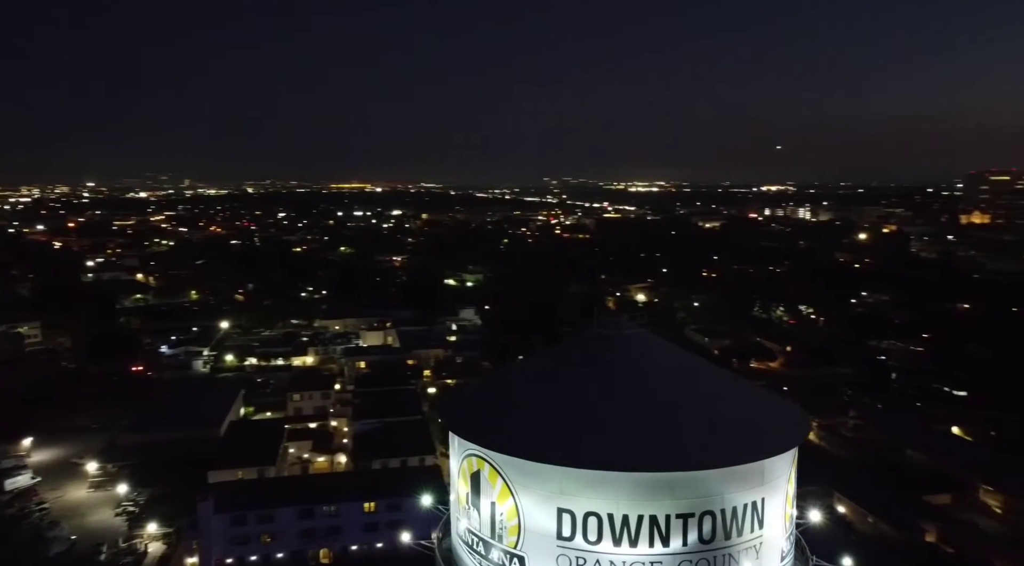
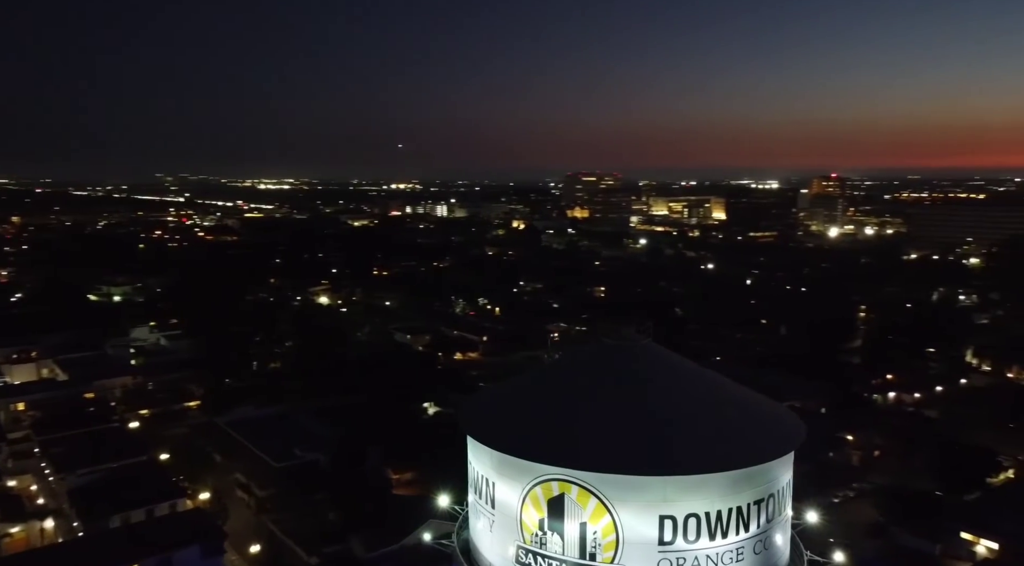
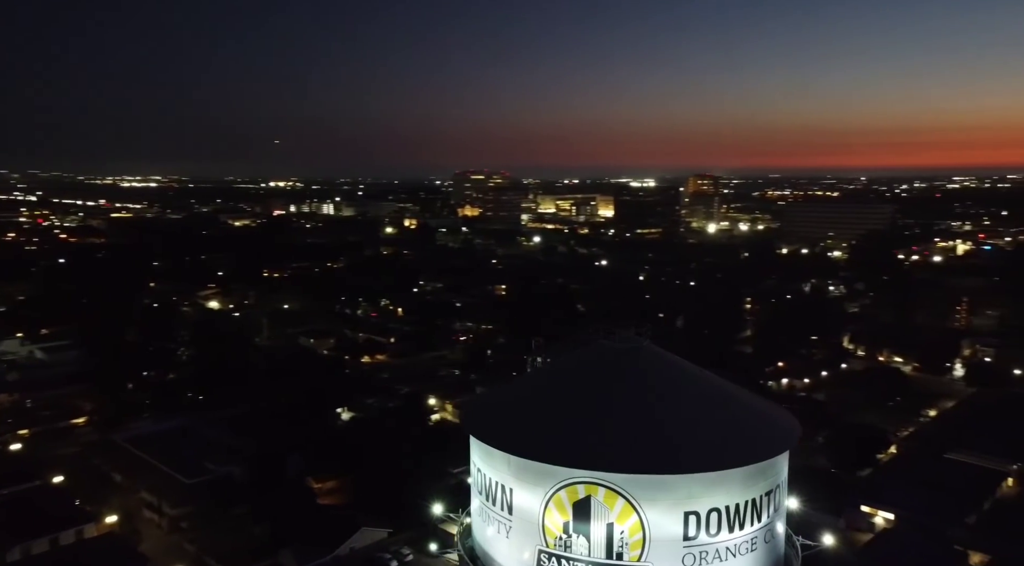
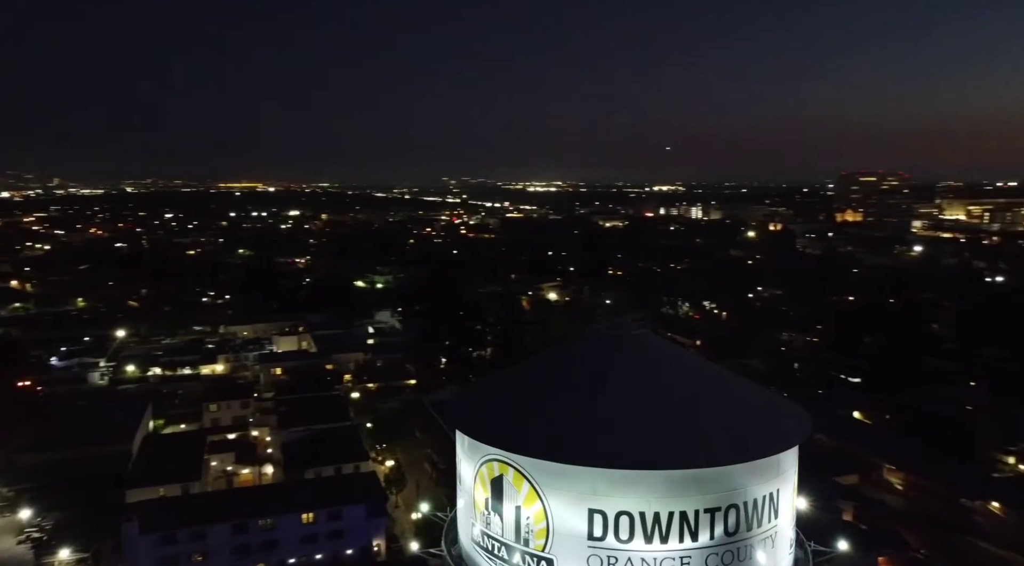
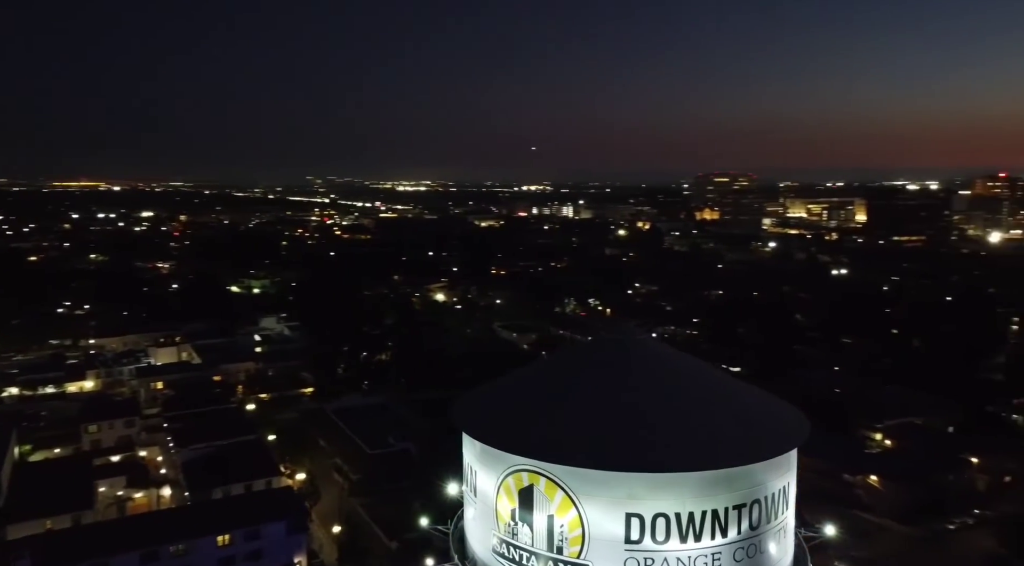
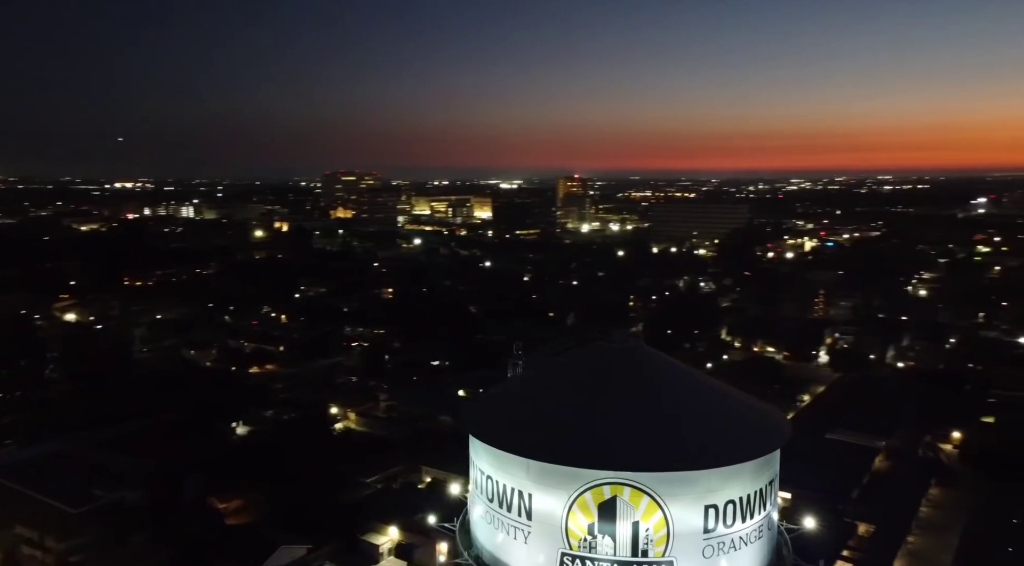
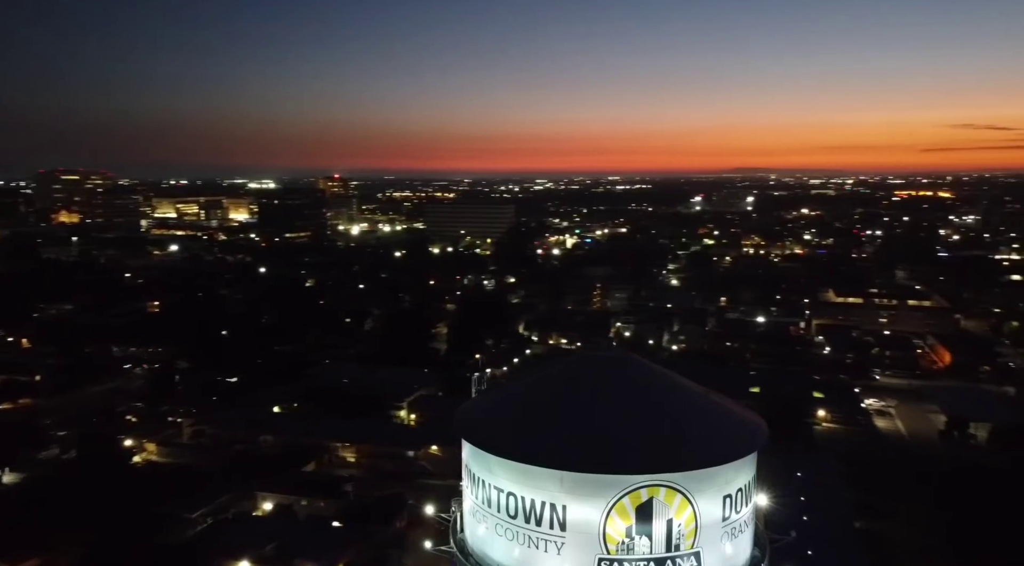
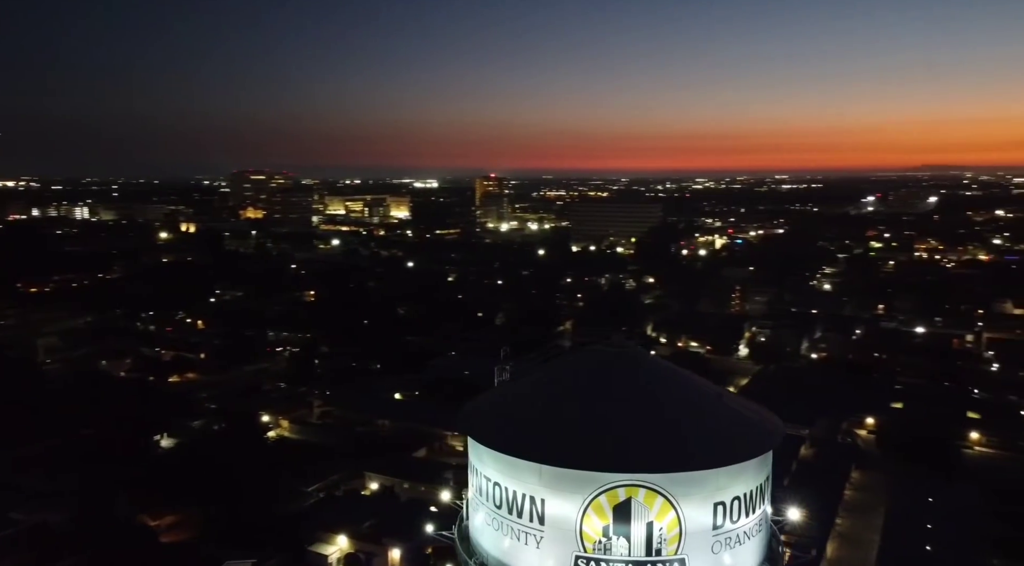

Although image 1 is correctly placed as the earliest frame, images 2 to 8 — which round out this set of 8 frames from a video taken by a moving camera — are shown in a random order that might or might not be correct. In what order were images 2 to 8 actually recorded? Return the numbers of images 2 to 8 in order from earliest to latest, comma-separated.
4, 5, 2, 3, 6, 8, 7
